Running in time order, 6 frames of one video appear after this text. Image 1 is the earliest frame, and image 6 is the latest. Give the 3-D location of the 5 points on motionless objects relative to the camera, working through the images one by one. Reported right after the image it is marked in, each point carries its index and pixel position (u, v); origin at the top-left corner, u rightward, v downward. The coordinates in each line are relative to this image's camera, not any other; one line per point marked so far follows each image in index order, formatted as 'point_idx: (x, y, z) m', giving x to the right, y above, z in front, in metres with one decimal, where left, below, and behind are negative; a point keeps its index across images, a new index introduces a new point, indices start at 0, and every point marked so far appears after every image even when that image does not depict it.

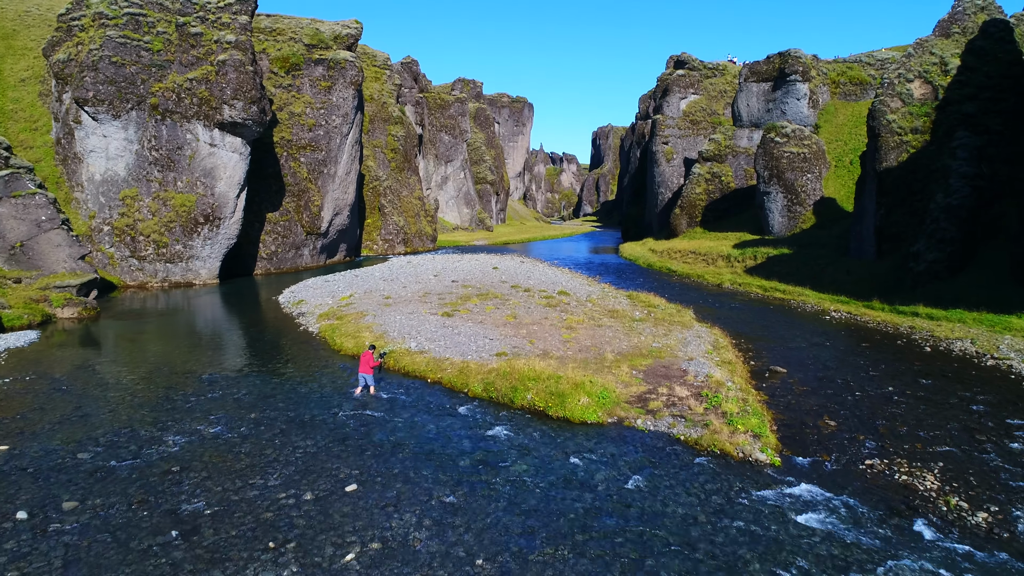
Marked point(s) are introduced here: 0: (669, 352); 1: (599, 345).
0: (+4.2, -1.7, +19.2) m
1: (+2.4, -1.6, +19.9) m
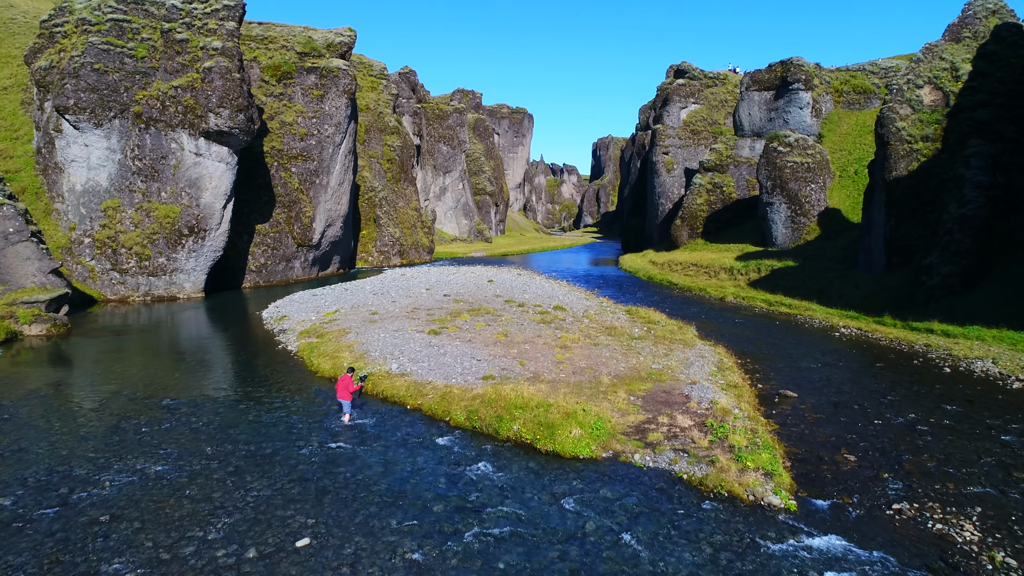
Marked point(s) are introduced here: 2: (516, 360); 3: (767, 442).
0: (+3.9, -2.2, +17.7) m
1: (+2.1, -2.1, +18.5) m
2: (+0.1, -1.9, +19.1) m
3: (+4.8, -2.9, +13.3) m
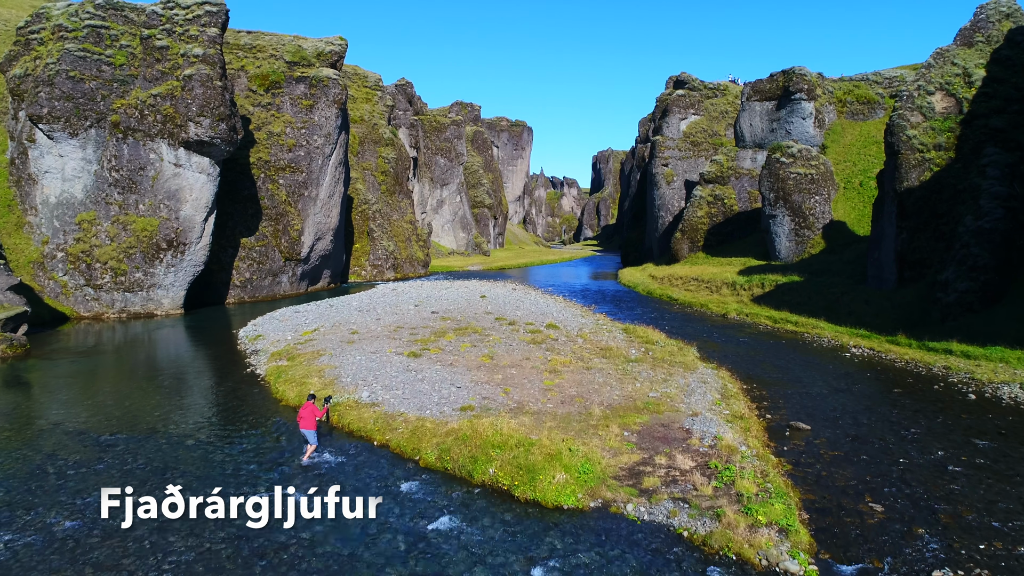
0: (+3.5, -2.6, +16.0) m
1: (+1.7, -2.6, +16.8) m
2: (-0.3, -2.4, +17.4) m
3: (+4.4, -3.3, +11.6) m
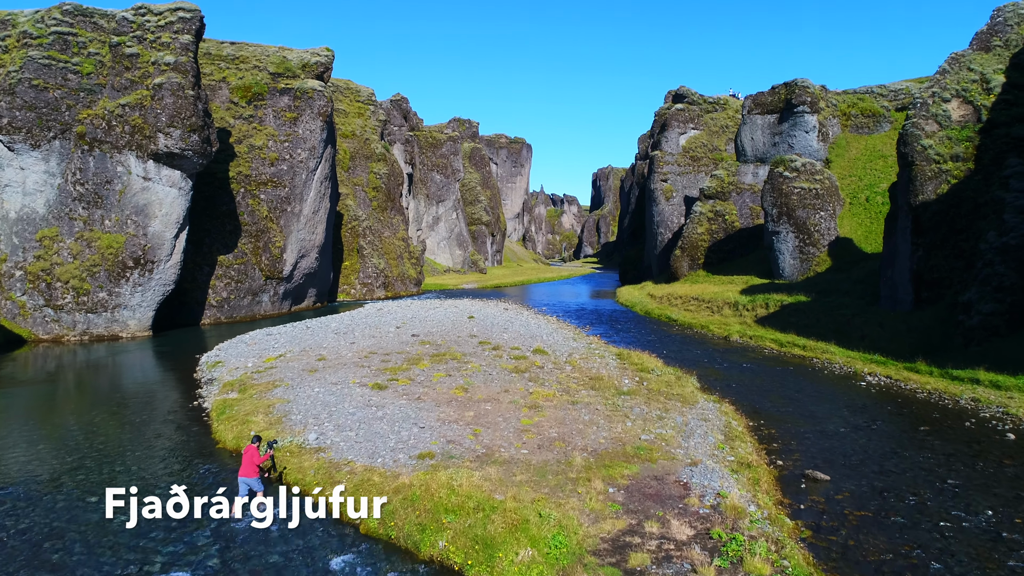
0: (+2.9, -3.1, +13.7) m
1: (+1.1, -3.1, +14.5) m
2: (-0.9, -3.0, +15.1) m
3: (+3.8, -3.6, +9.3) m
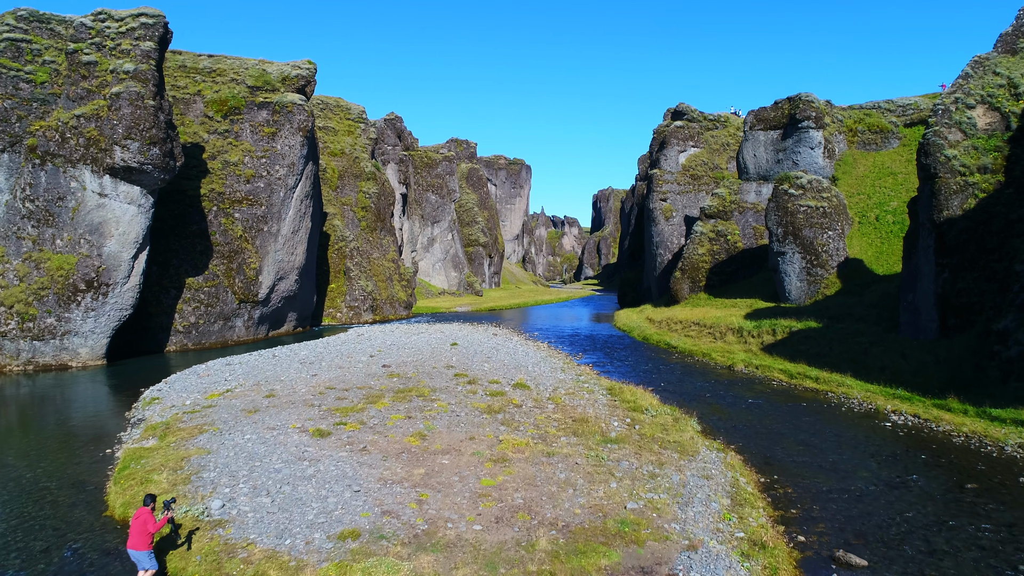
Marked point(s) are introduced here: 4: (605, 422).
0: (+2.2, -3.6, +10.8) m
1: (+0.4, -3.6, +11.6) m
2: (-1.7, -3.5, +12.2) m
3: (+3.0, -4.0, +6.4) m
4: (+2.3, -3.3, +17.9) m
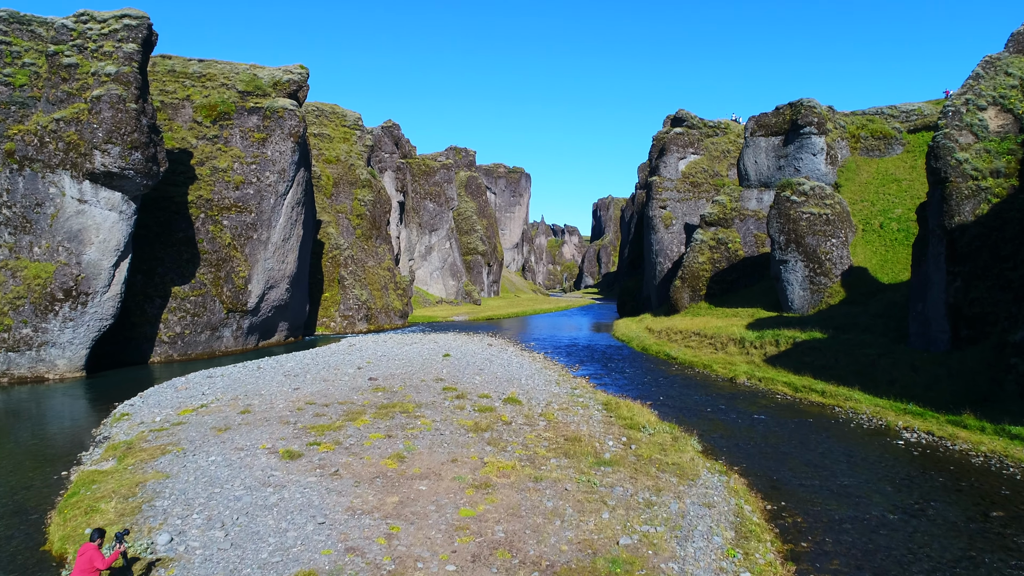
0: (+1.9, -3.8, +9.6) m
1: (+0.1, -3.7, +10.4) m
2: (-2.0, -3.6, +11.1) m
3: (+2.7, -4.1, +5.2) m
4: (+2.0, -3.6, +16.7) m
